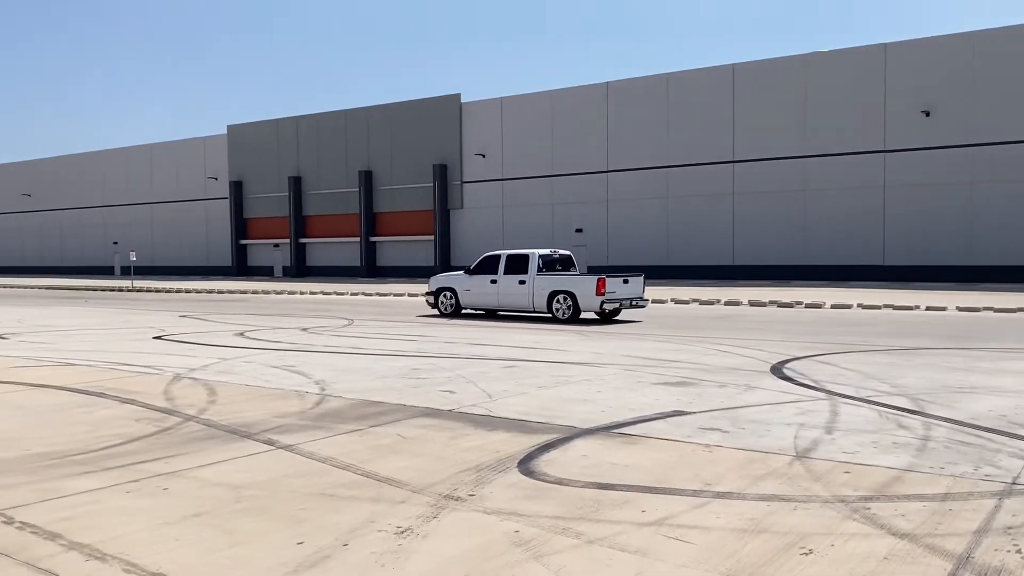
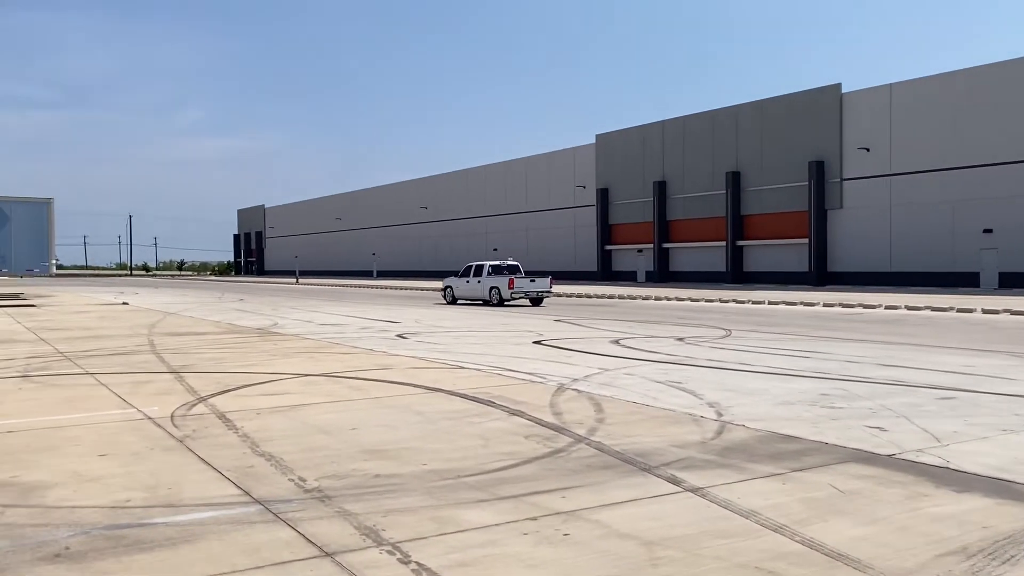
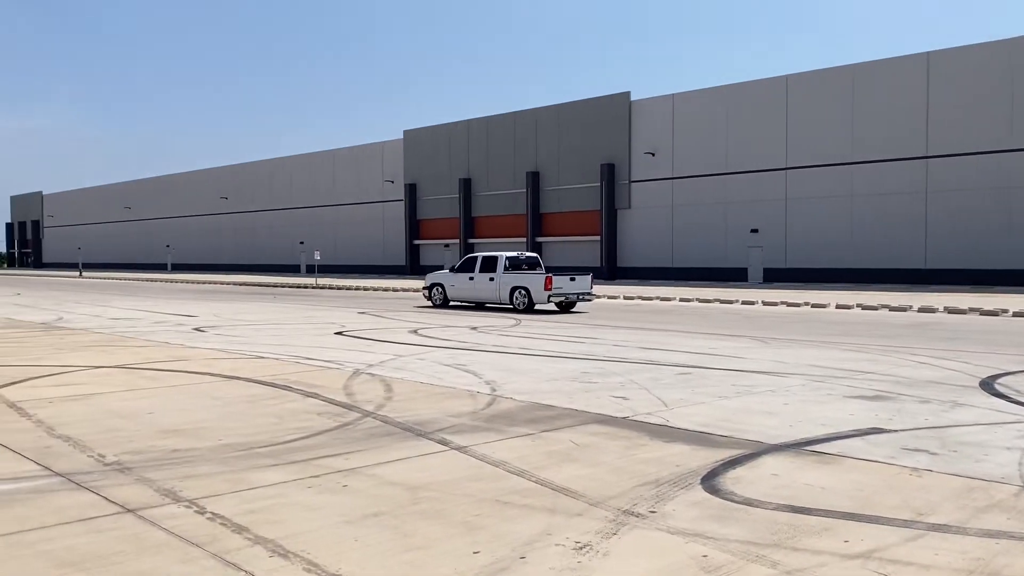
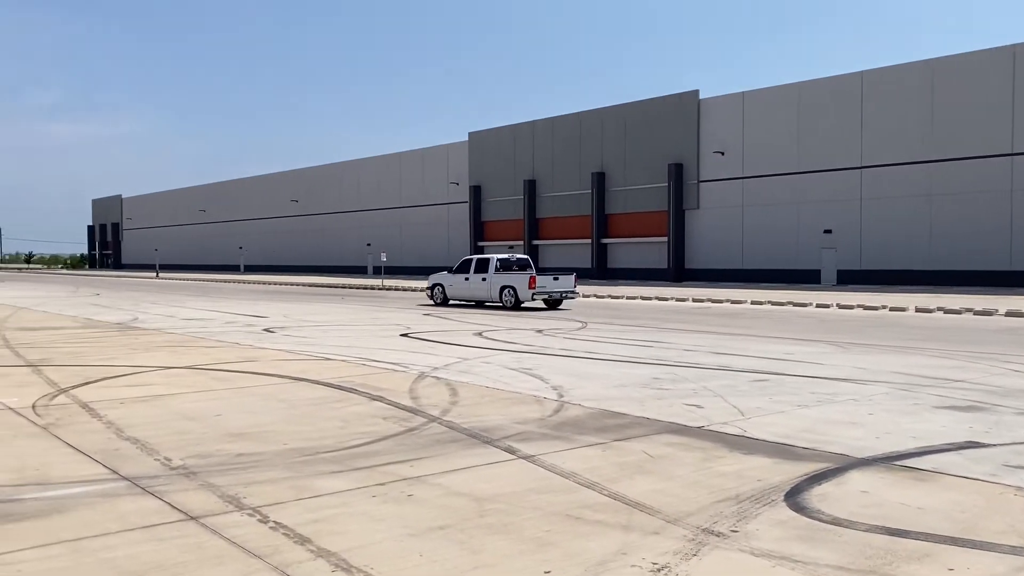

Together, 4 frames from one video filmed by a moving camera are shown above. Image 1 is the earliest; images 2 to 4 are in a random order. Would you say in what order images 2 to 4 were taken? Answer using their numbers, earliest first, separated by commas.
3, 4, 2
